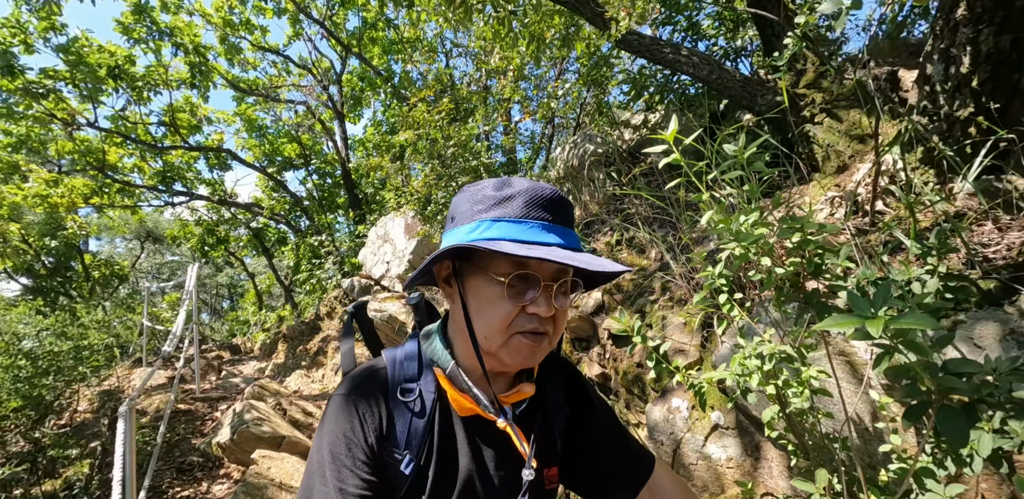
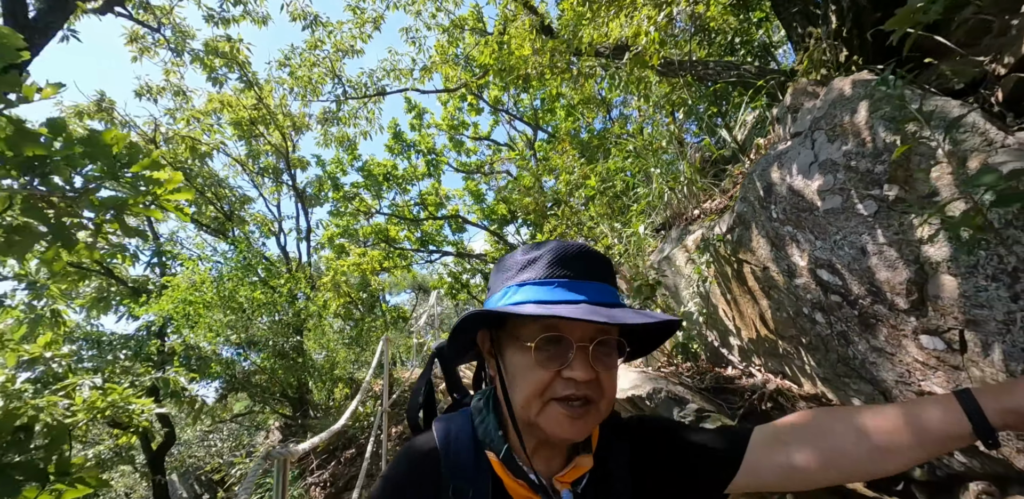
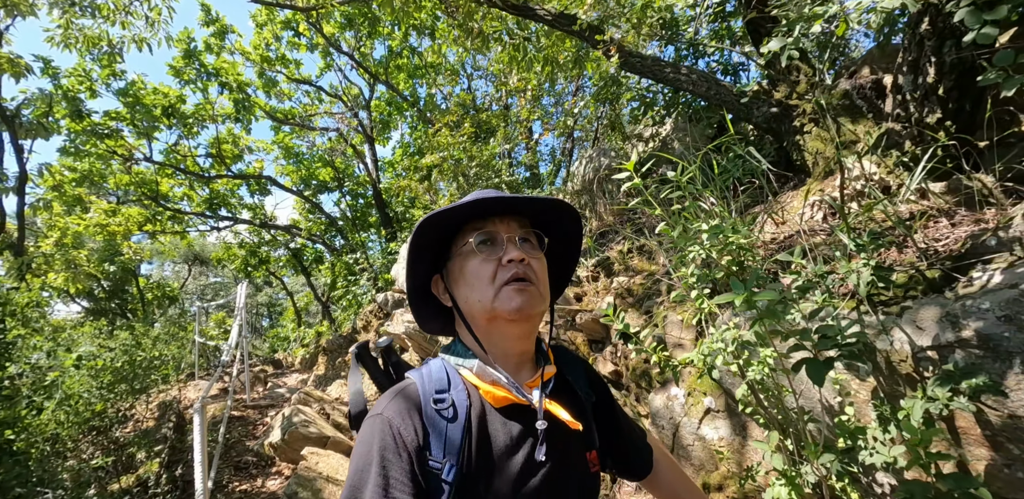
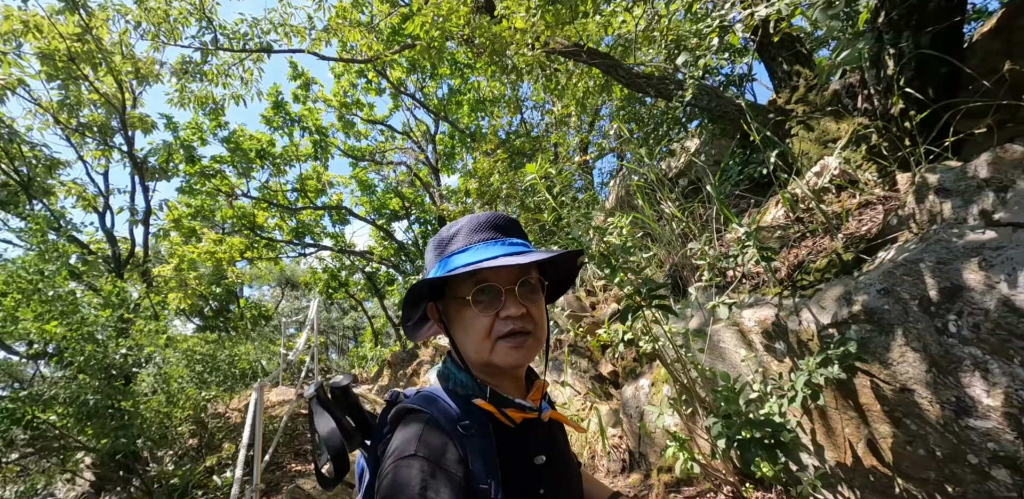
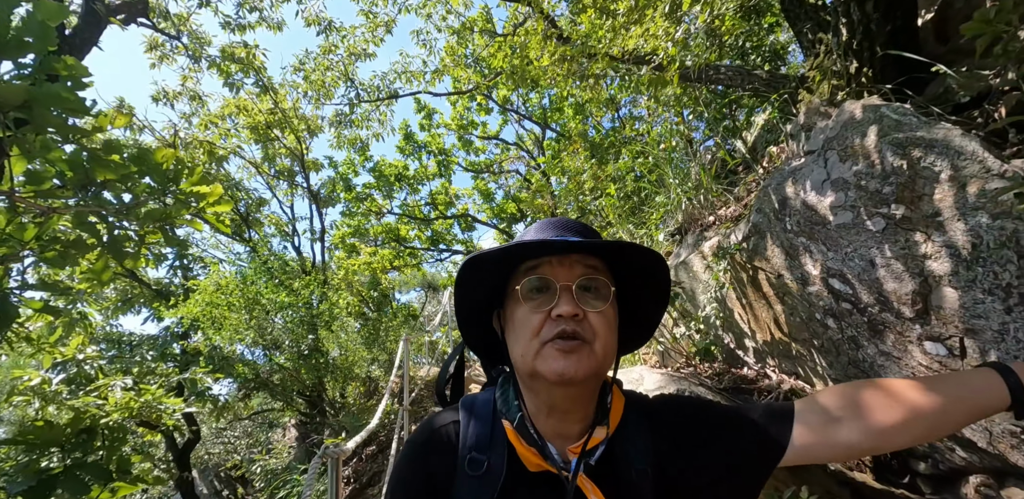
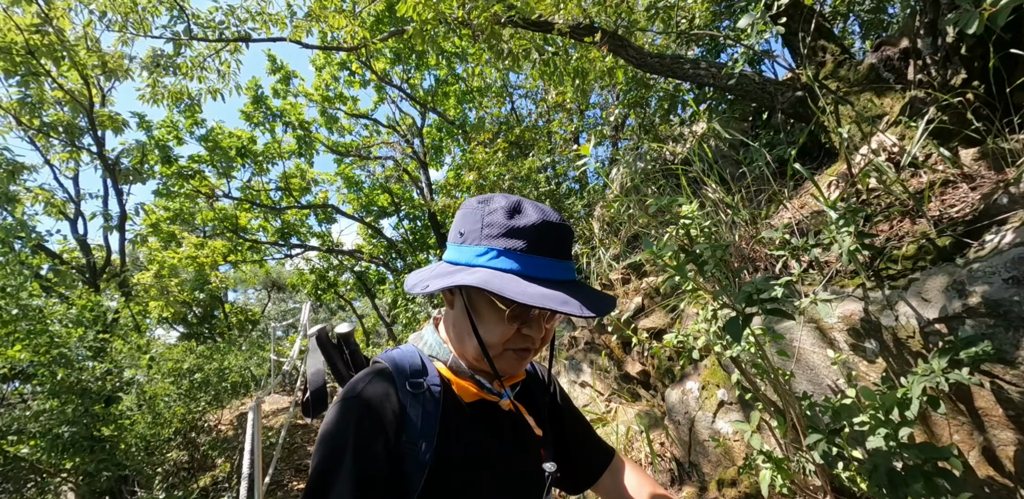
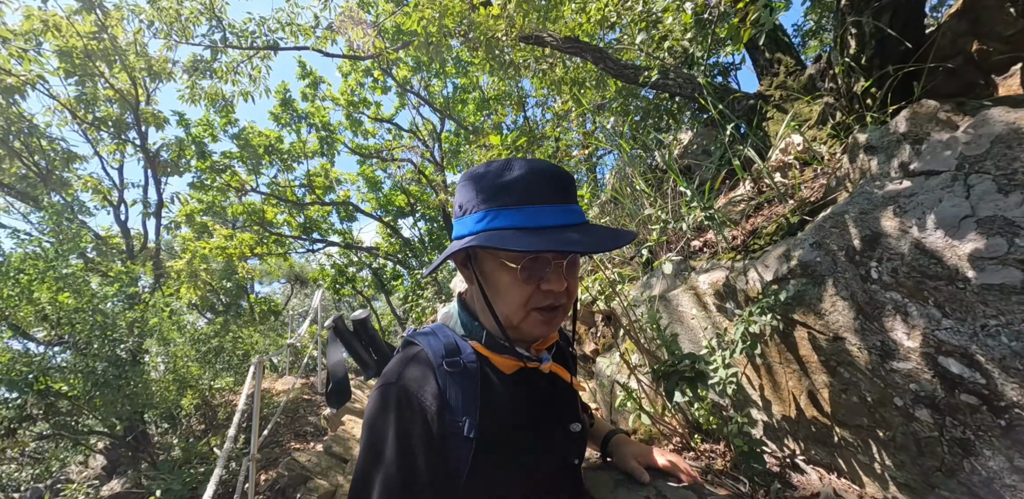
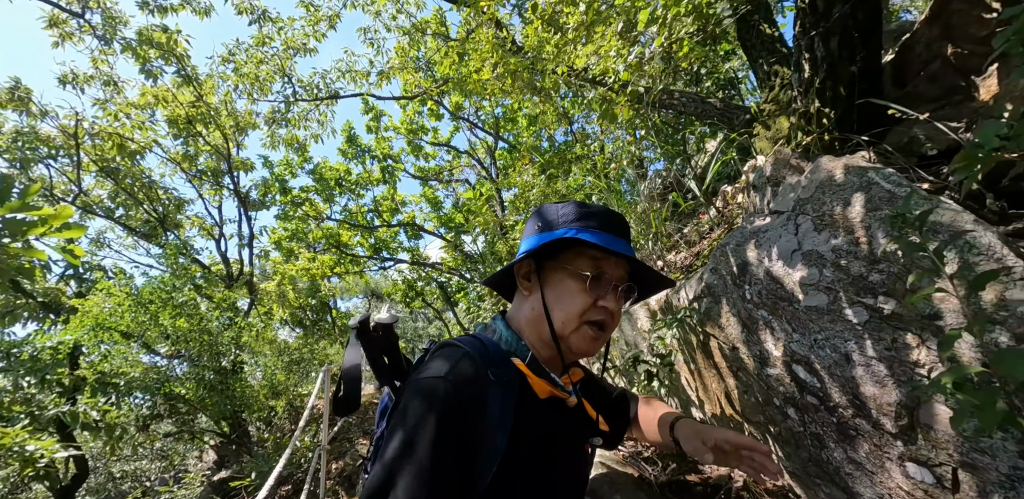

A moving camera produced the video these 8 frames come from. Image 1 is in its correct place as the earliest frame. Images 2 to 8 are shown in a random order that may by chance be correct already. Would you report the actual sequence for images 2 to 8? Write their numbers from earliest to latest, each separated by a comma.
3, 6, 4, 7, 8, 2, 5
